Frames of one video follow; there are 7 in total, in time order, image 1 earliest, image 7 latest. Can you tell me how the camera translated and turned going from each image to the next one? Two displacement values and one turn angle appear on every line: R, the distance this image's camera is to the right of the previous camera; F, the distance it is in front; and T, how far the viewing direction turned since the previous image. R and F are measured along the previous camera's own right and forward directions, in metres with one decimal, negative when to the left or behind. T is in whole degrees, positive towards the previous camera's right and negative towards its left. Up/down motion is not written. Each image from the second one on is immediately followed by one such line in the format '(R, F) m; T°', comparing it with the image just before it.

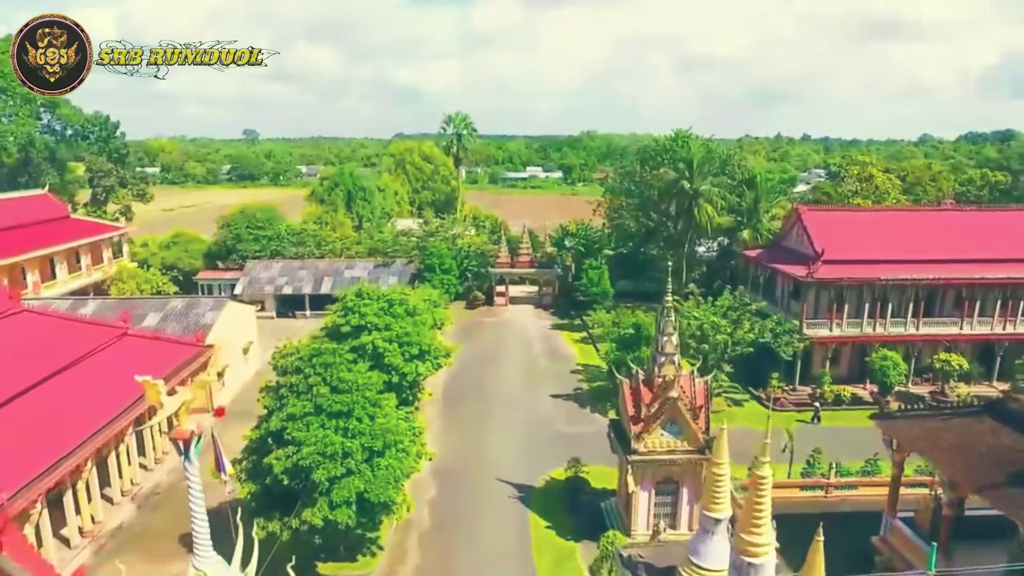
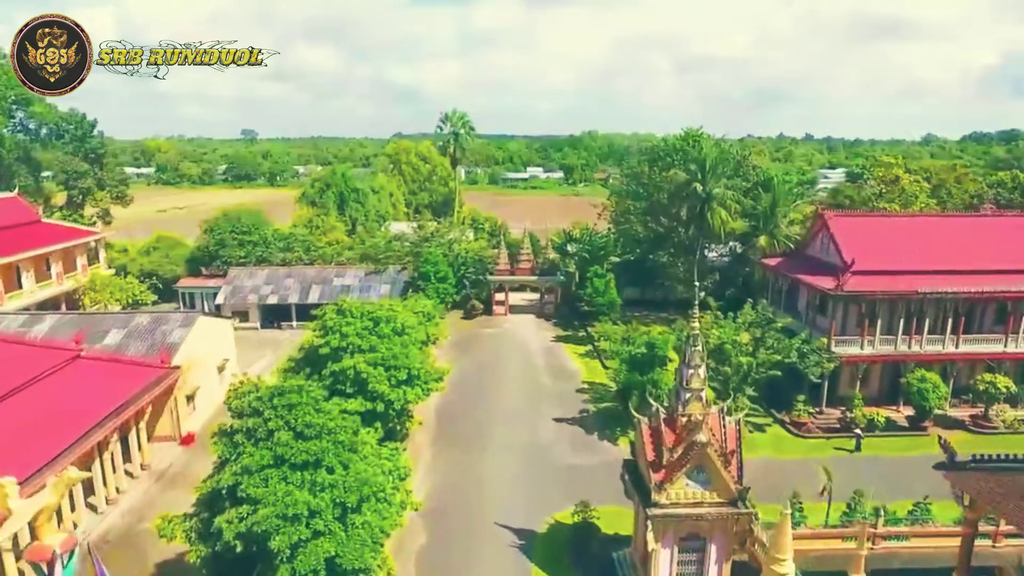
(0.0, +2.8) m; 0°
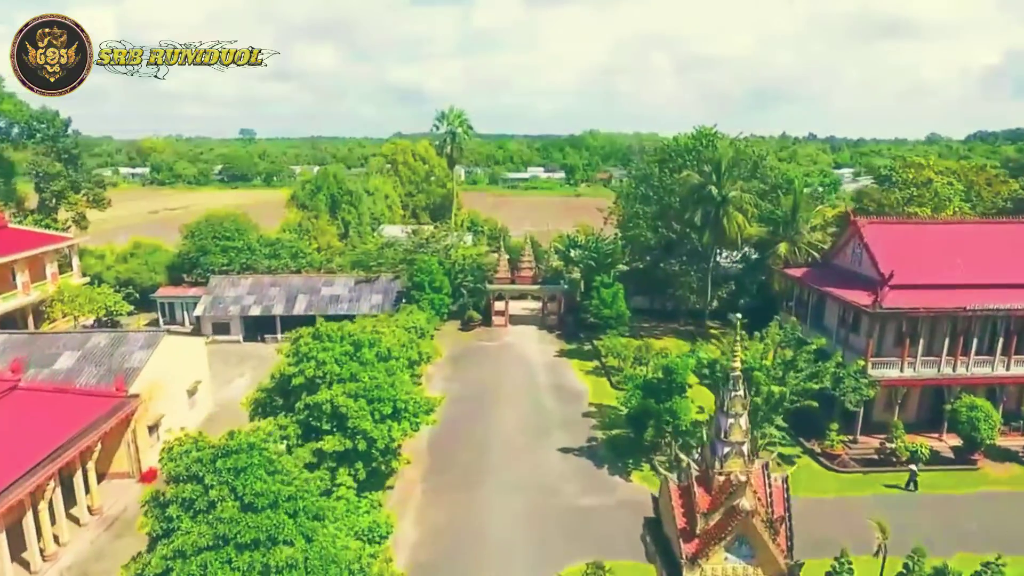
(0.0, +2.8) m; 0°
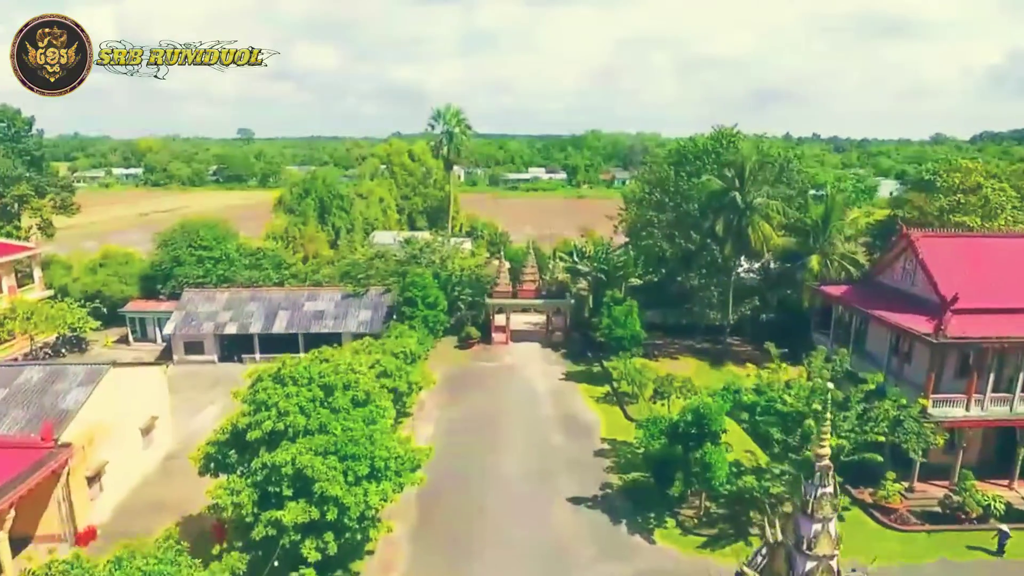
(0.0, +3.6) m; 0°
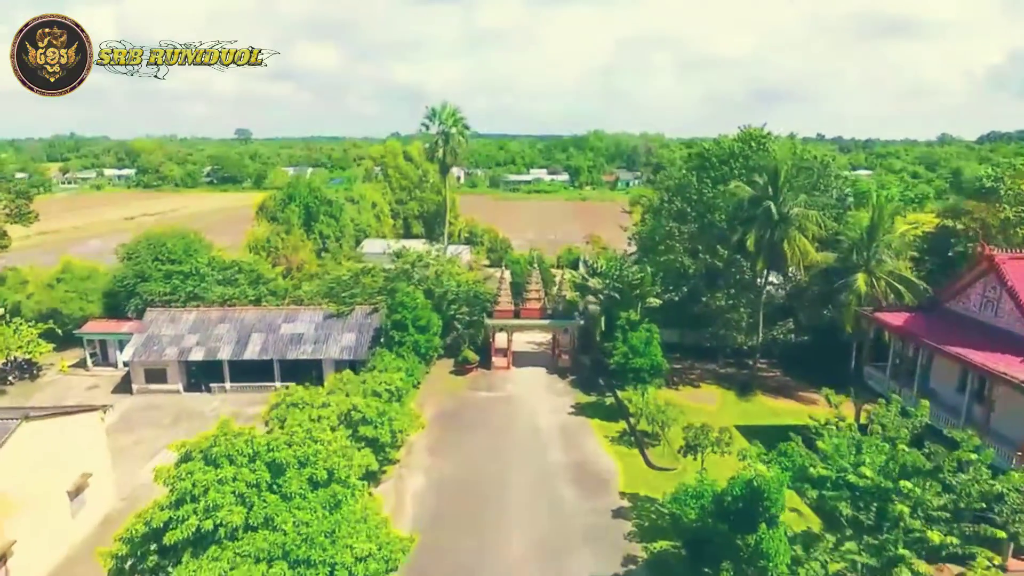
(-0.1, +4.0) m; 0°
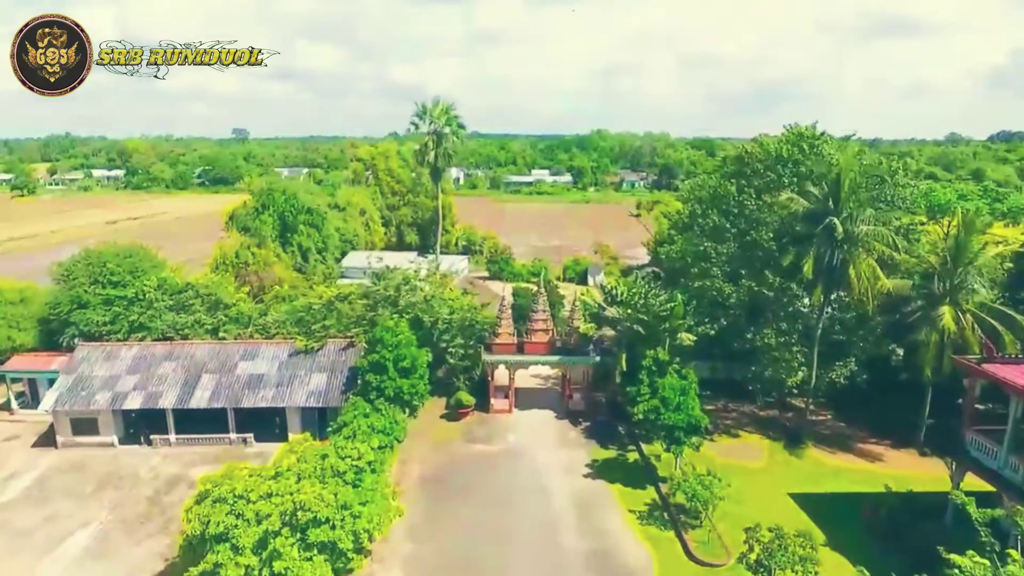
(0.0, +5.4) m; 0°
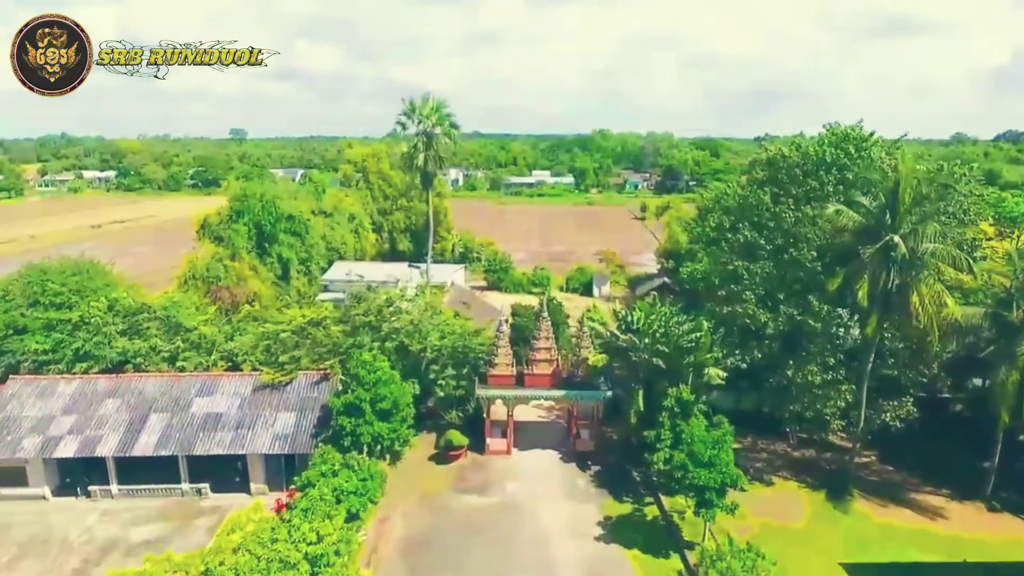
(+0.1, +3.8) m; 0°
